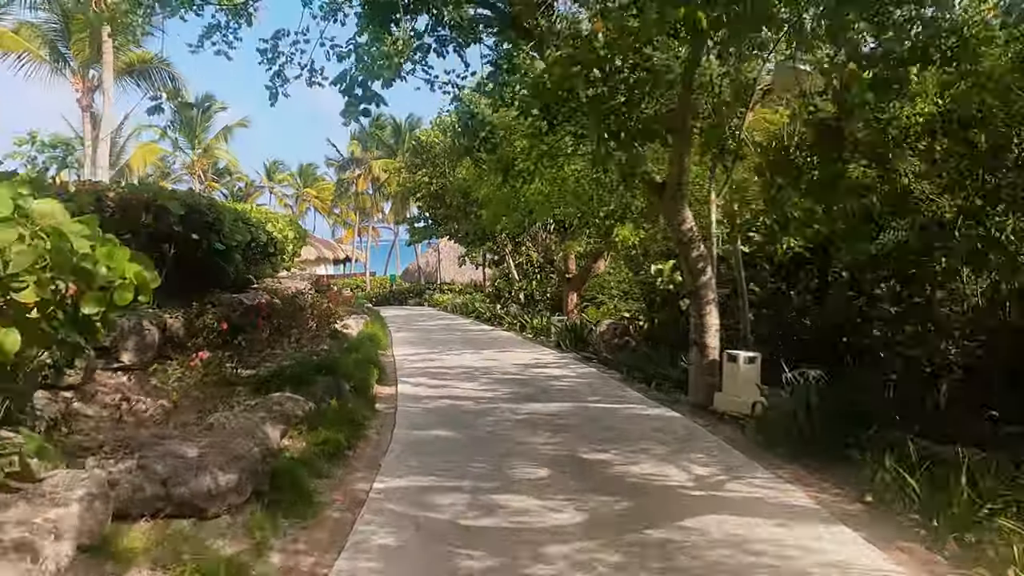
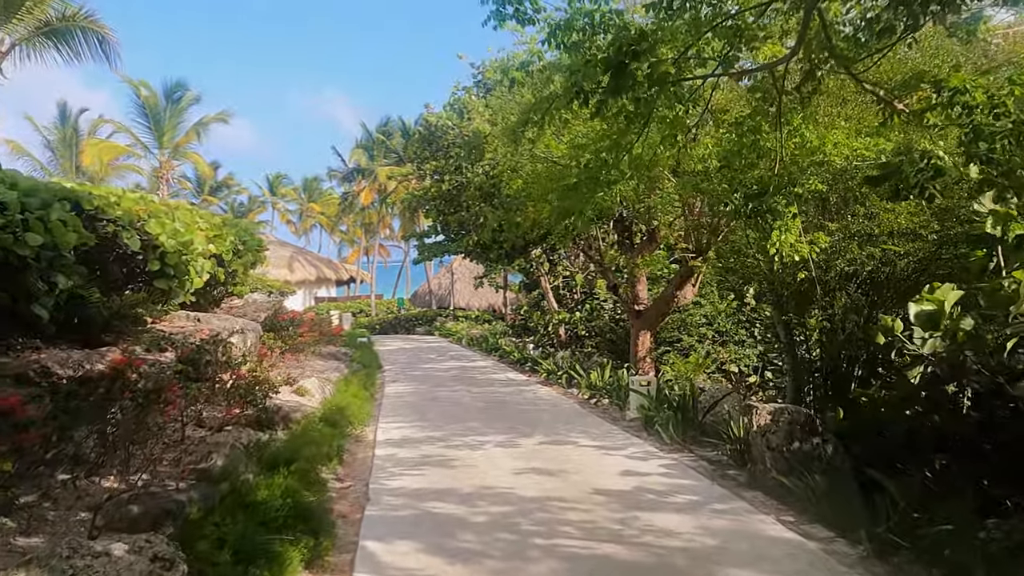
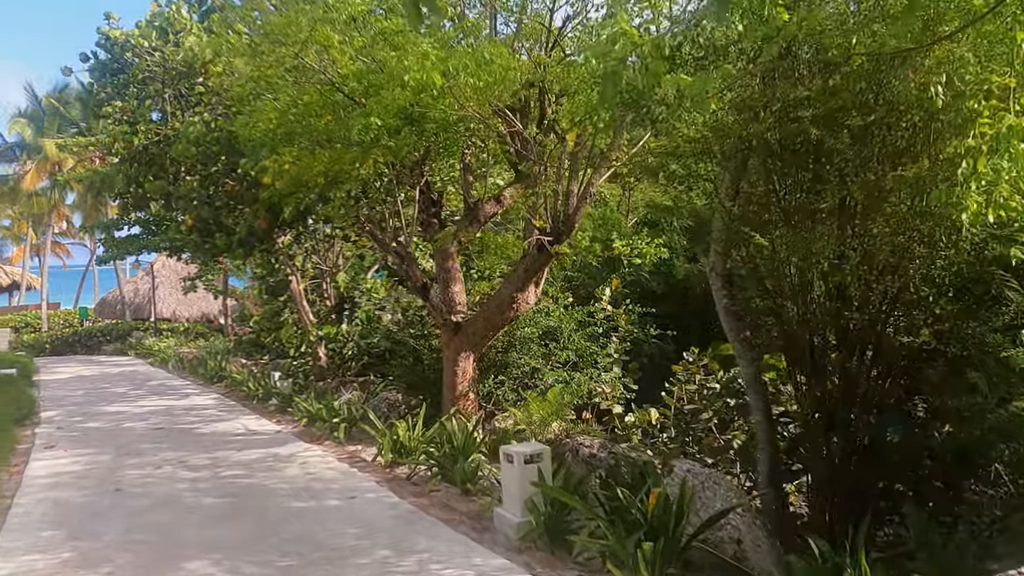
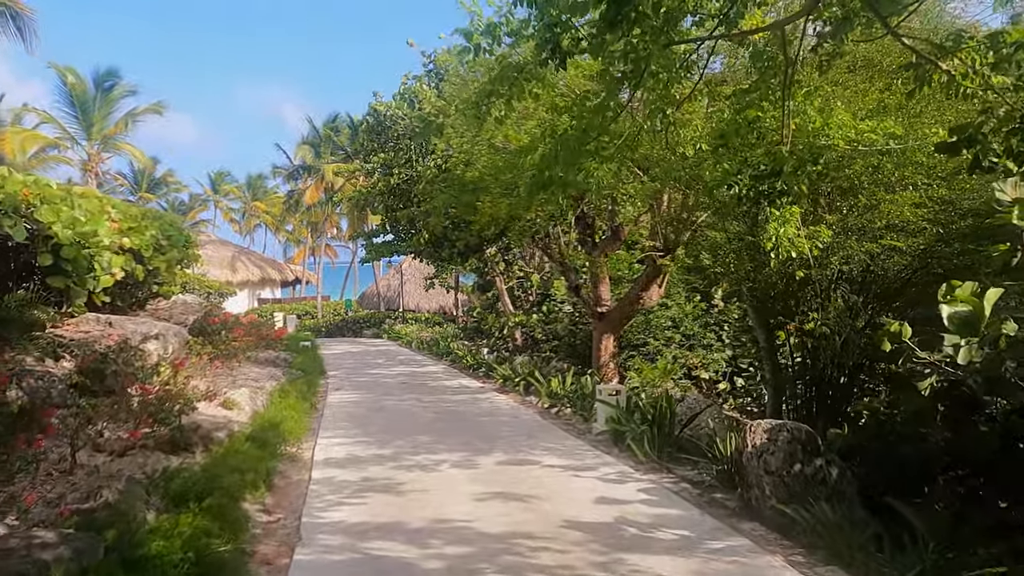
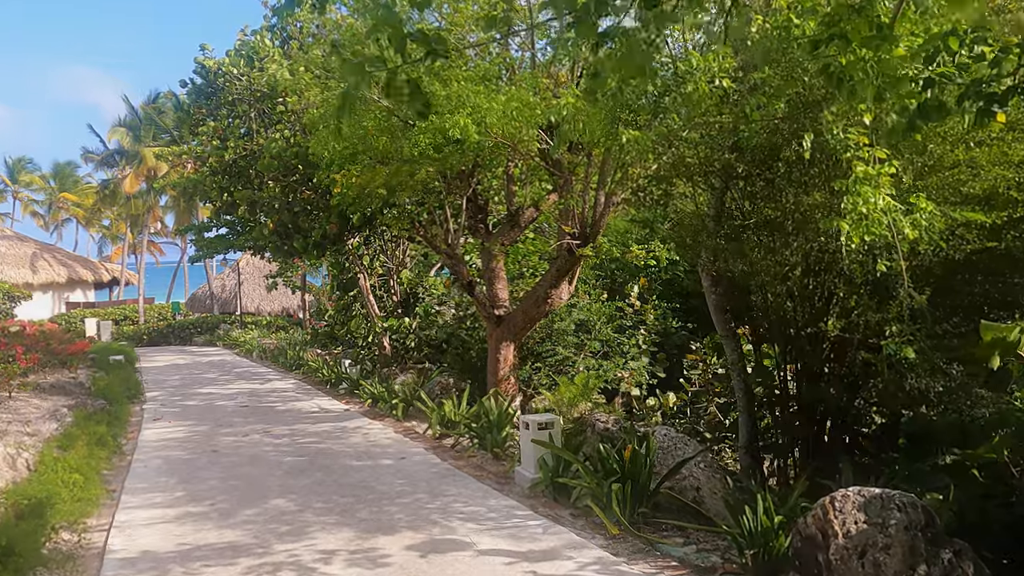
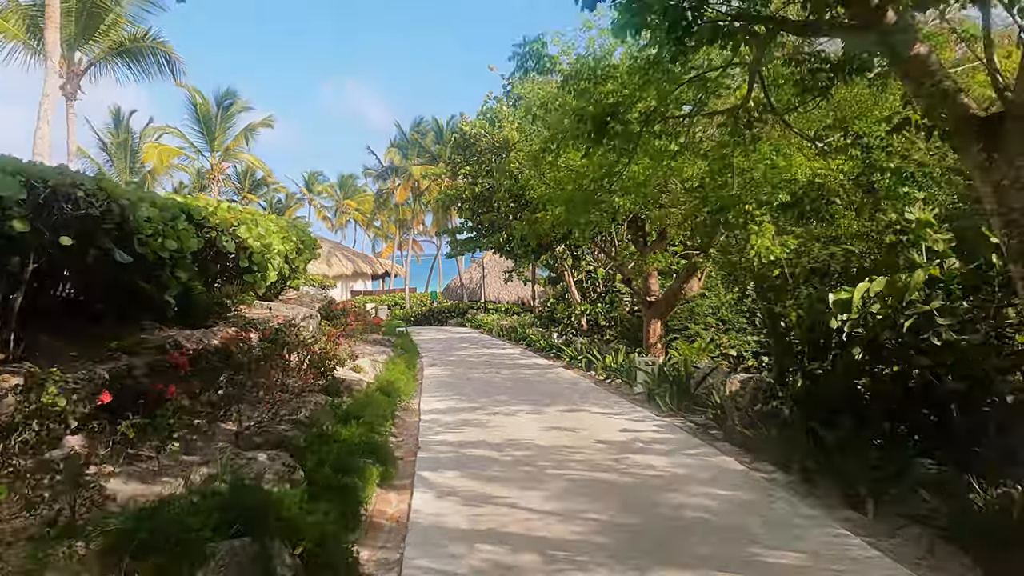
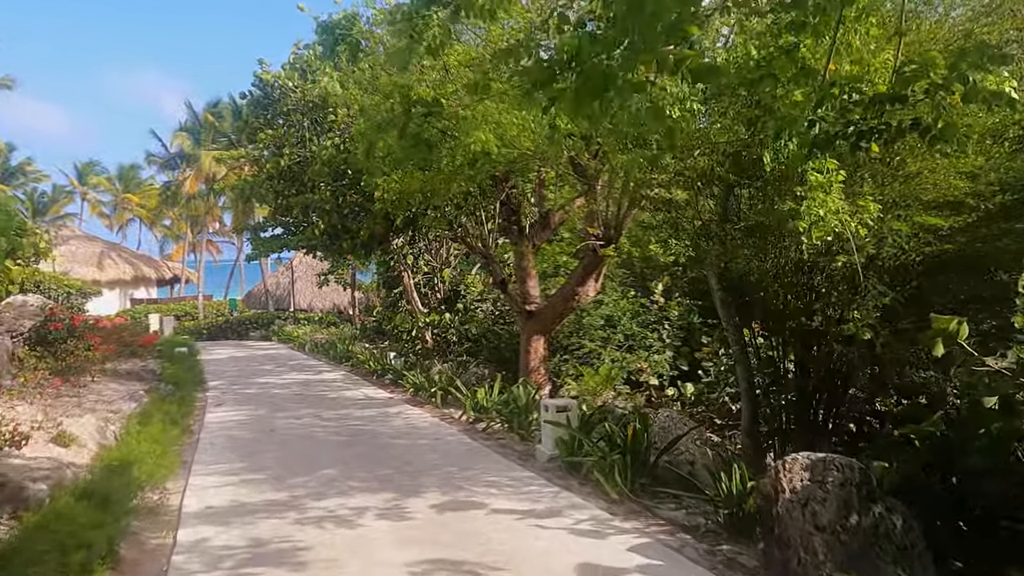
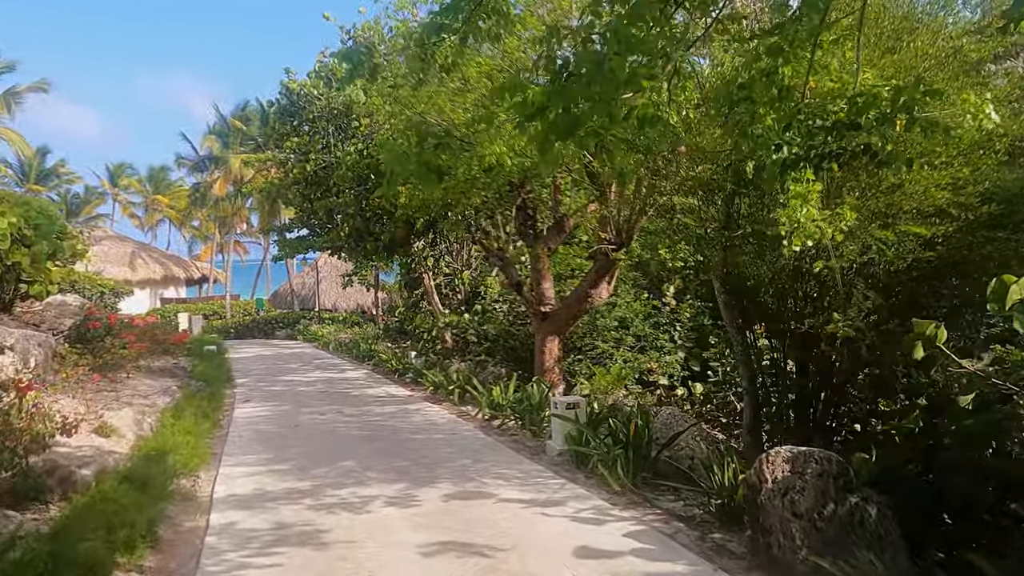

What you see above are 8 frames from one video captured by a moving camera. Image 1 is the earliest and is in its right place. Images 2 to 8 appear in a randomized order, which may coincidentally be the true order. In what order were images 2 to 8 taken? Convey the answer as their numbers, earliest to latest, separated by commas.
6, 2, 4, 8, 7, 5, 3
